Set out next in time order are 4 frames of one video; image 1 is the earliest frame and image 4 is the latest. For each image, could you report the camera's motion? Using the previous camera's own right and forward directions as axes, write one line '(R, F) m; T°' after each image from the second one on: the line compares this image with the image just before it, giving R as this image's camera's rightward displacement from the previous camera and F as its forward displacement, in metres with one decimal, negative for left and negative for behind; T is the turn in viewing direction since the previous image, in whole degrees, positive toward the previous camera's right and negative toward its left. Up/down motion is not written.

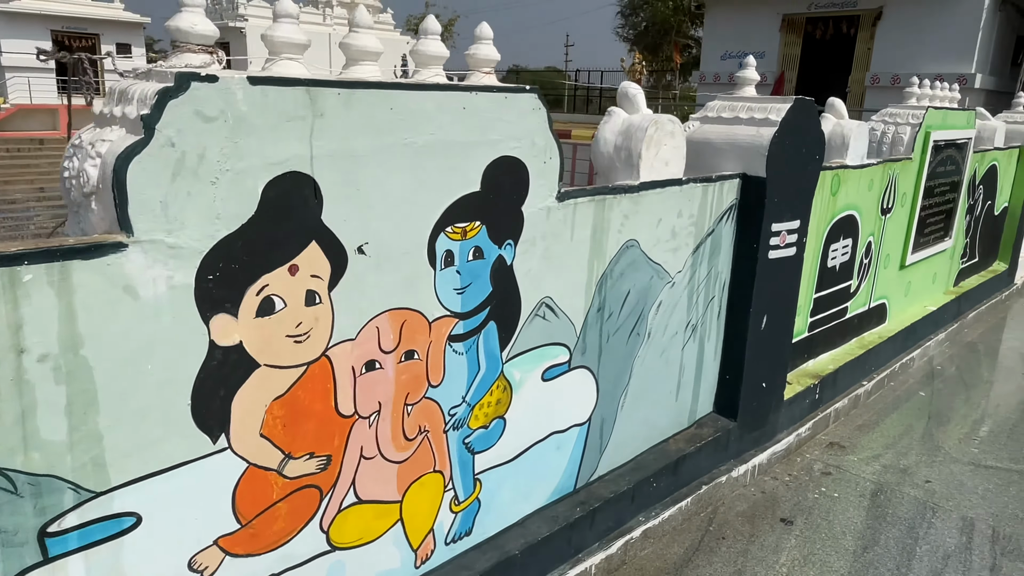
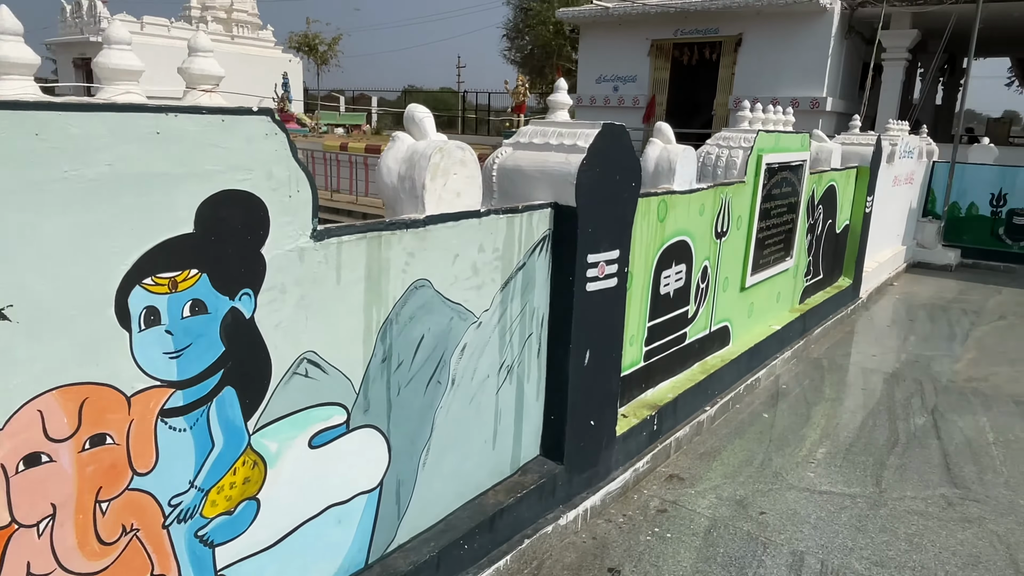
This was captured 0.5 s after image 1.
(+0.4, +0.3) m; +8°
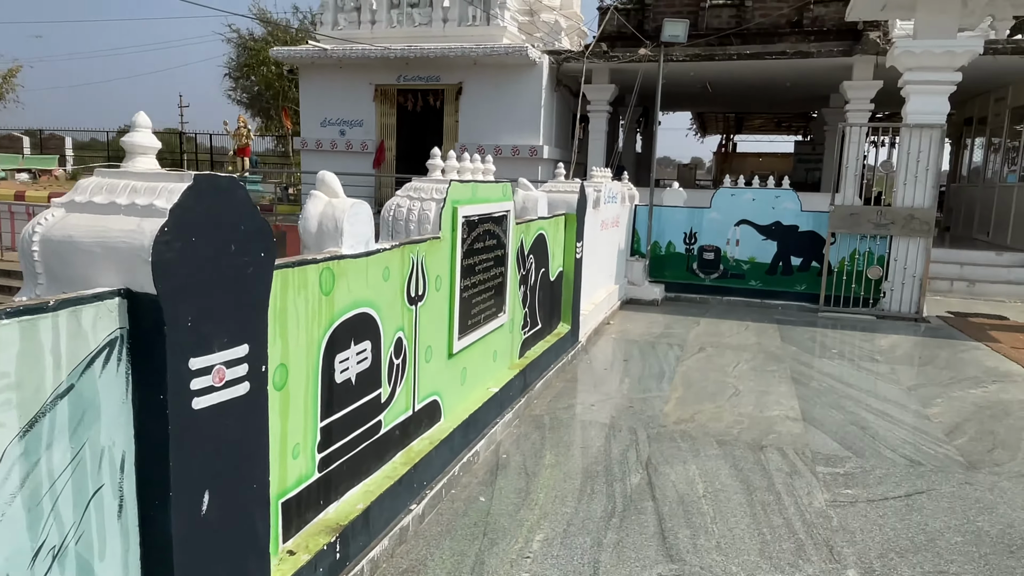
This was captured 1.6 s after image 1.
(+0.6, +0.7) m; +20°
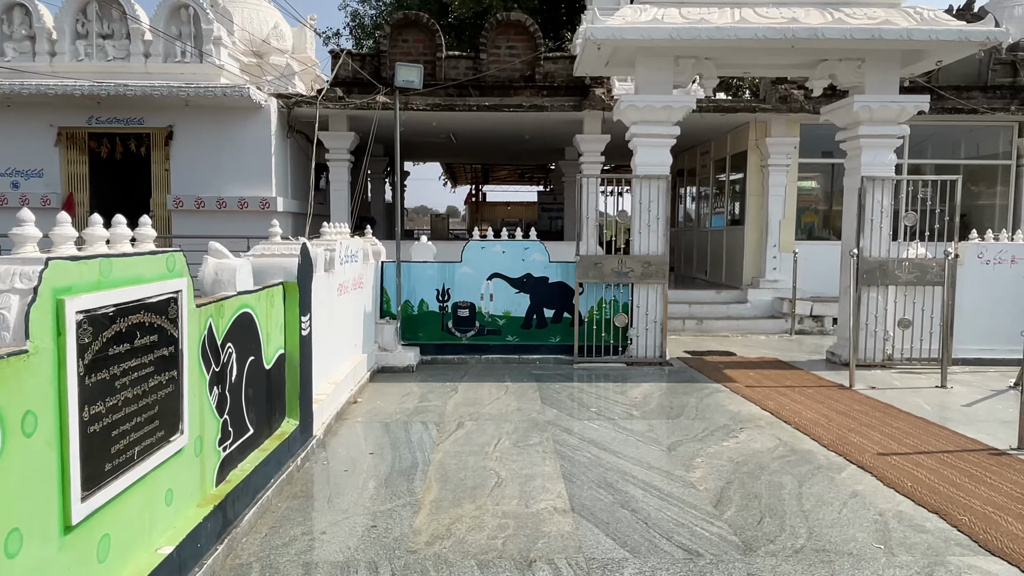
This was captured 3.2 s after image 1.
(+0.5, +1.2) m; +19°
